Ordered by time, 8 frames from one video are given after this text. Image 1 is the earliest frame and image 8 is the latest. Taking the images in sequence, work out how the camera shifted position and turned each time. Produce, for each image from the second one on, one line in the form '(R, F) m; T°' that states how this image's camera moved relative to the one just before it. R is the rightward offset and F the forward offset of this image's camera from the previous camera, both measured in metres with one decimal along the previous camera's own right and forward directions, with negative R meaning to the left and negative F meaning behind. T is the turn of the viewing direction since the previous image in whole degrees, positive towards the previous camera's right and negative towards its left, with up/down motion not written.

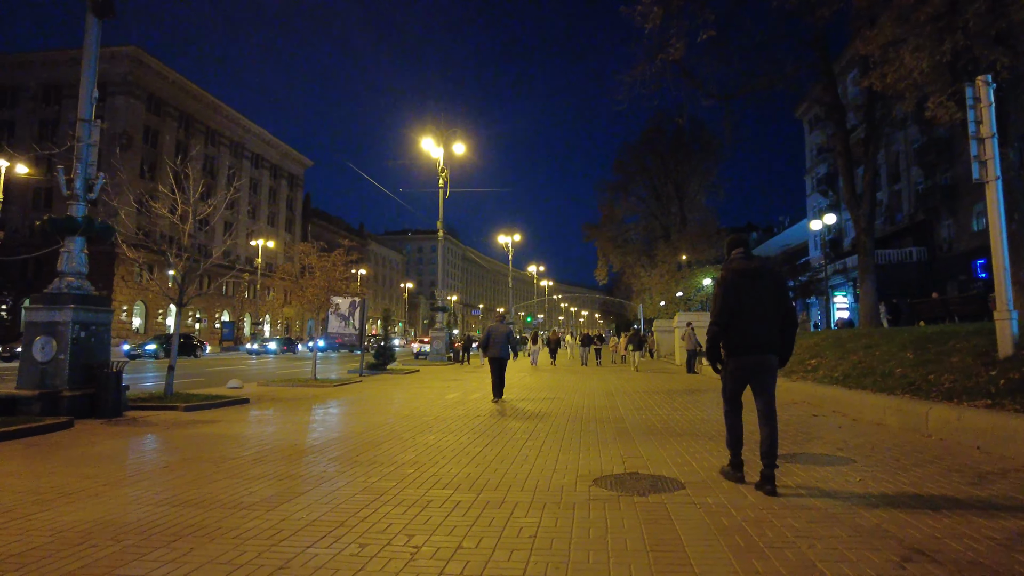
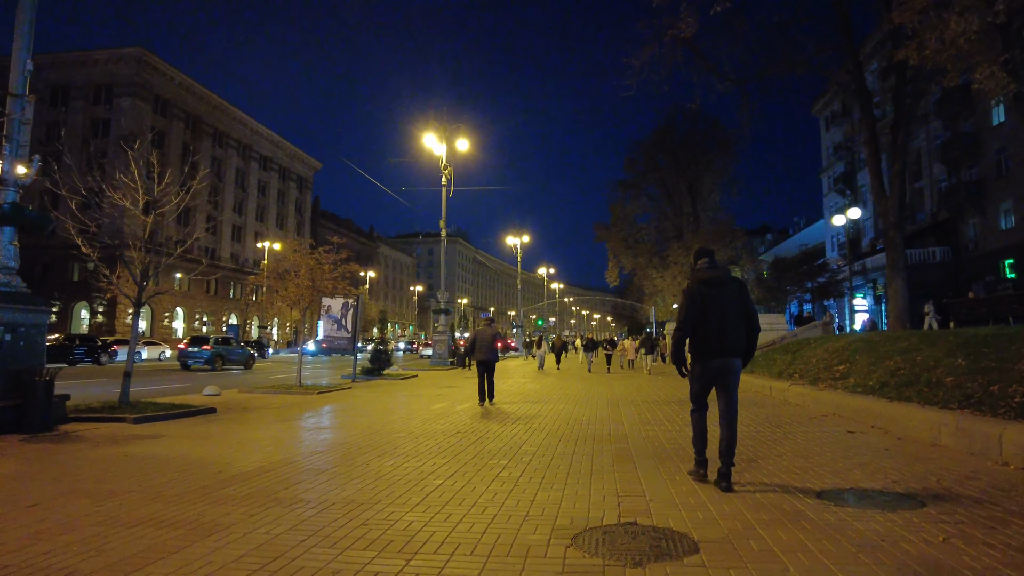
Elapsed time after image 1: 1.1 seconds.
(+0.3, +1.2) m; -1°
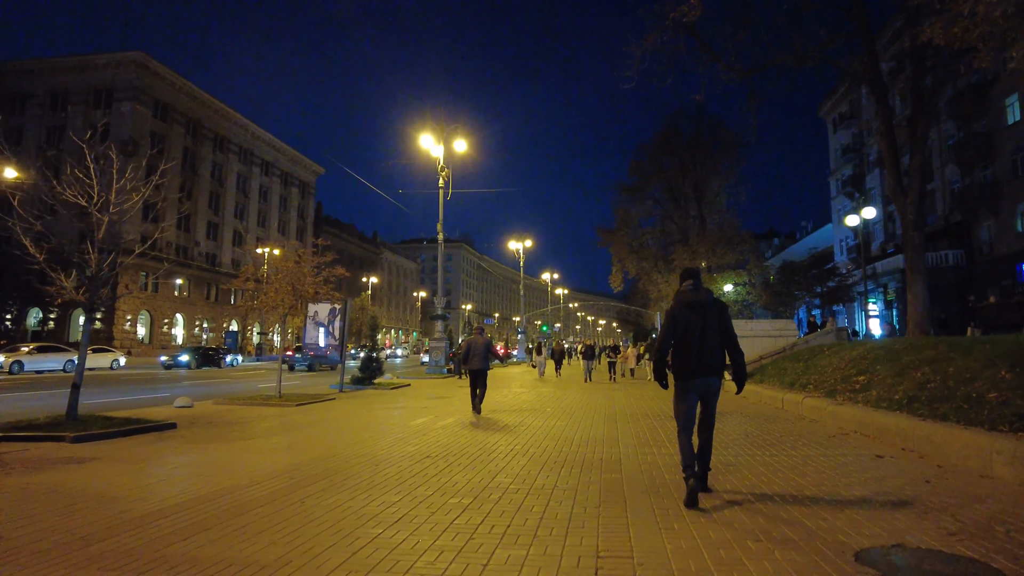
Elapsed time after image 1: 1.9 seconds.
(+0.3, +1.0) m; 0°
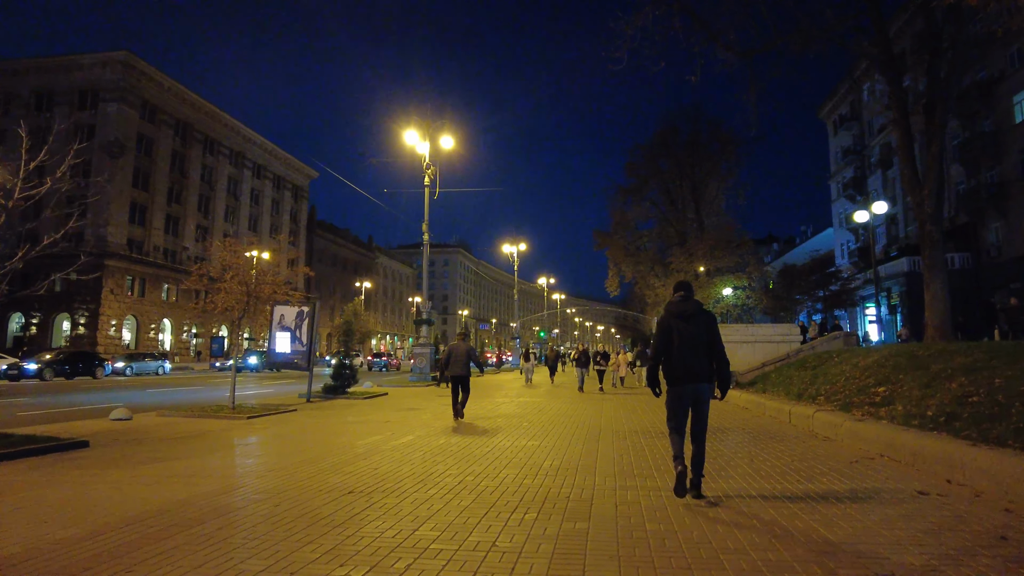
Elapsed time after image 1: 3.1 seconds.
(+0.4, +1.4) m; 0°
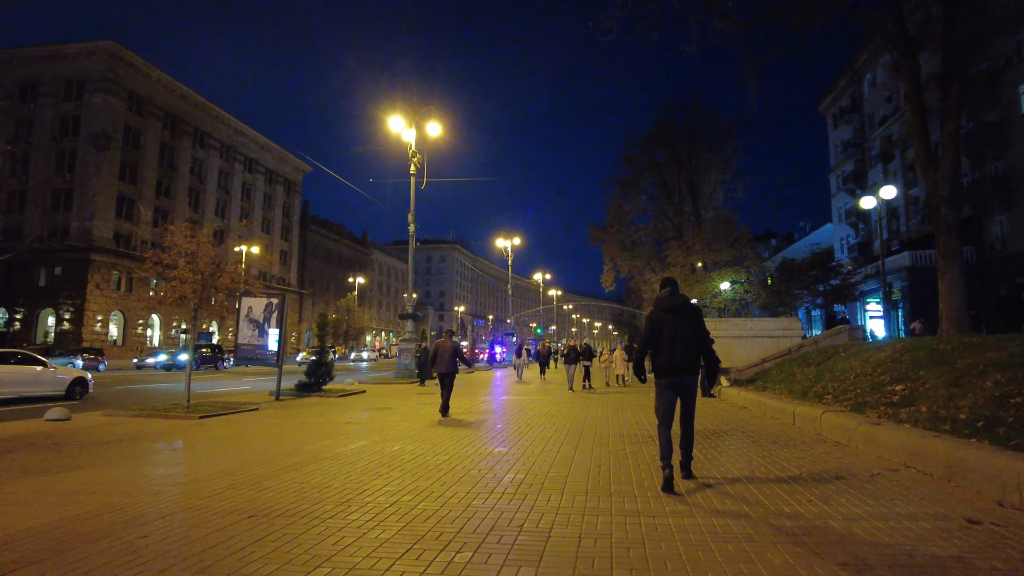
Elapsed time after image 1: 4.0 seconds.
(+0.4, +1.1) m; 0°
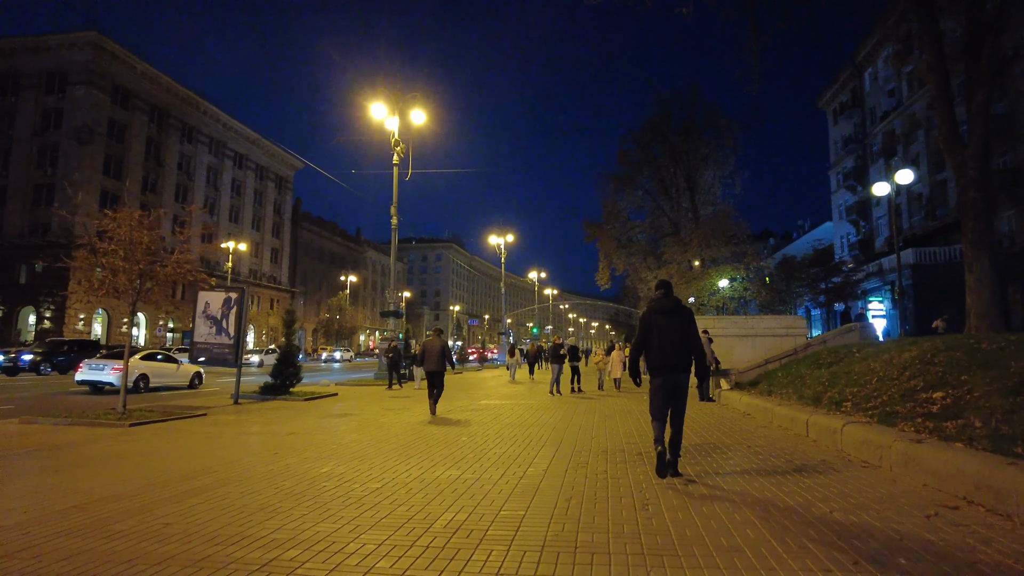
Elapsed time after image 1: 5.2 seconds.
(+0.4, +1.4) m; 0°
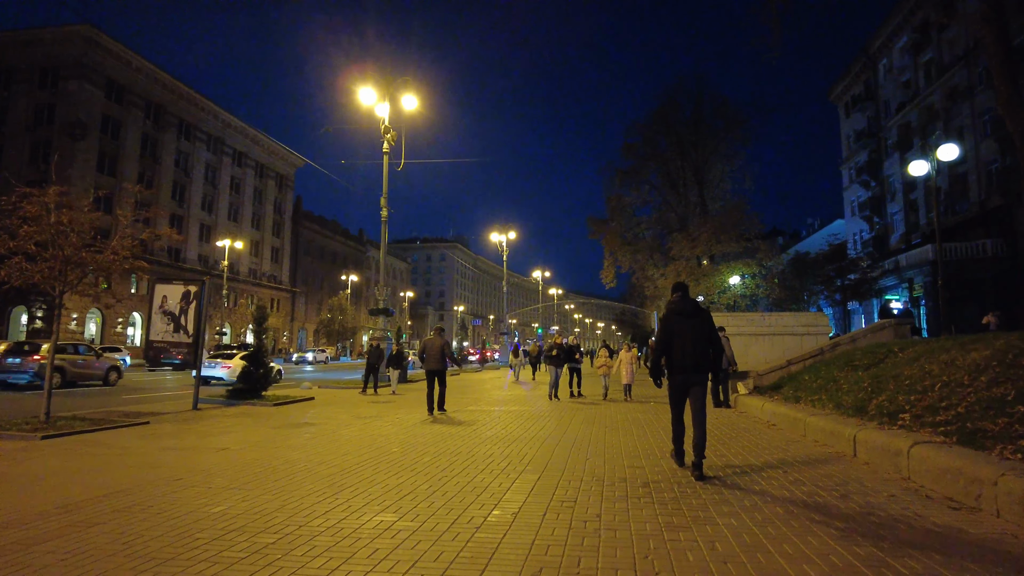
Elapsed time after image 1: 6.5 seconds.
(+0.3, +1.6) m; -1°
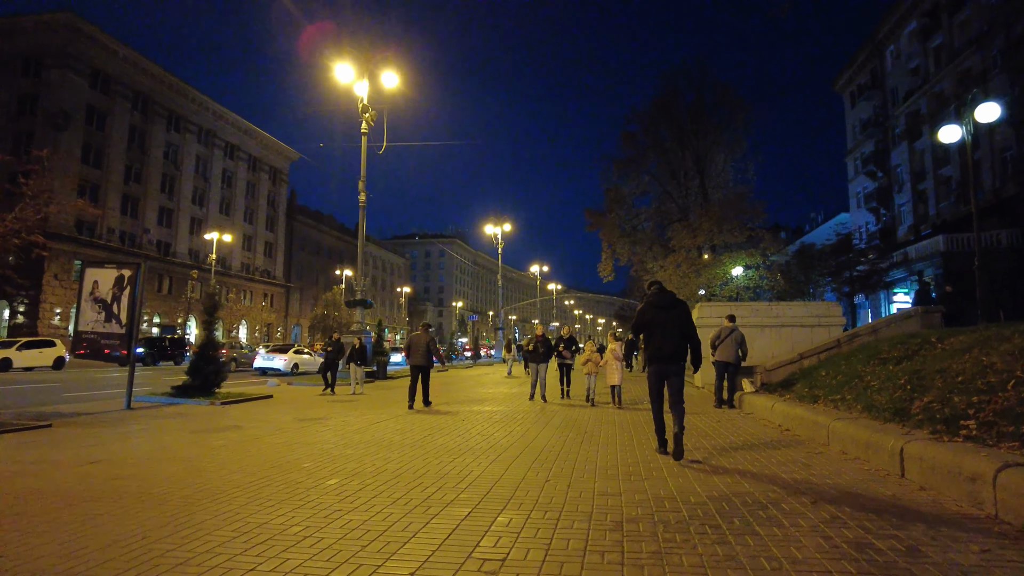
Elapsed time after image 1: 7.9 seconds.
(+0.5, +1.6) m; 0°
